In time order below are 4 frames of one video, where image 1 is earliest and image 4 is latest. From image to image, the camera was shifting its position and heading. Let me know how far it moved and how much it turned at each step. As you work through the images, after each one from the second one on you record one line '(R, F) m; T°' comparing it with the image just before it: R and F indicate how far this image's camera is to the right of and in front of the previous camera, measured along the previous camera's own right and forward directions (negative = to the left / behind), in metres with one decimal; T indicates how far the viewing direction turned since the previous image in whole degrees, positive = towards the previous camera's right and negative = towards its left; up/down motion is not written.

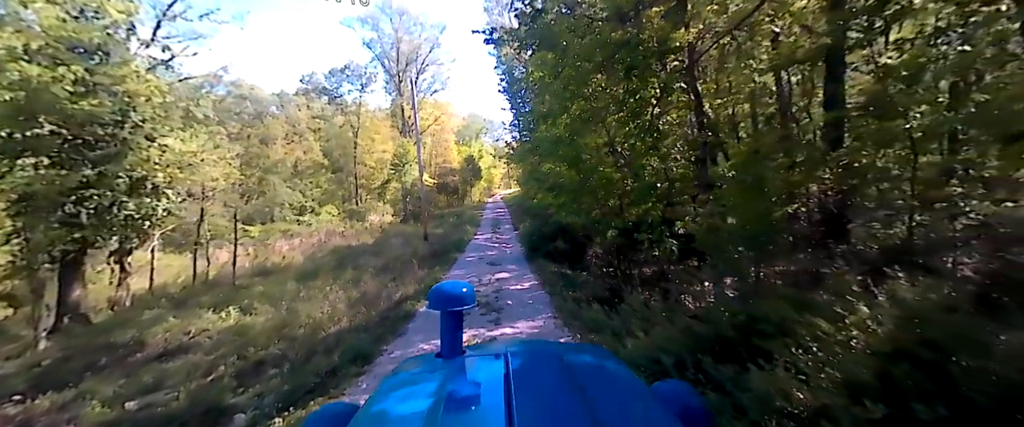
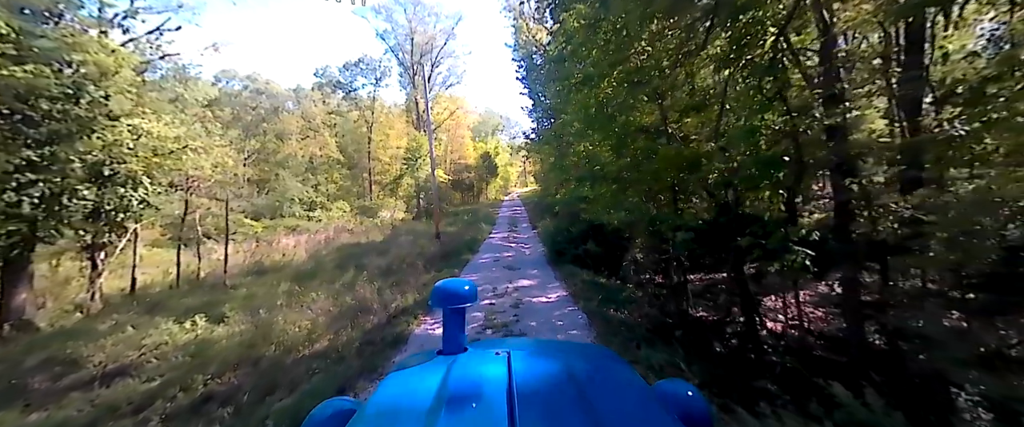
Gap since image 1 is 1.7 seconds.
(-0.1, +1.4) m; -2°
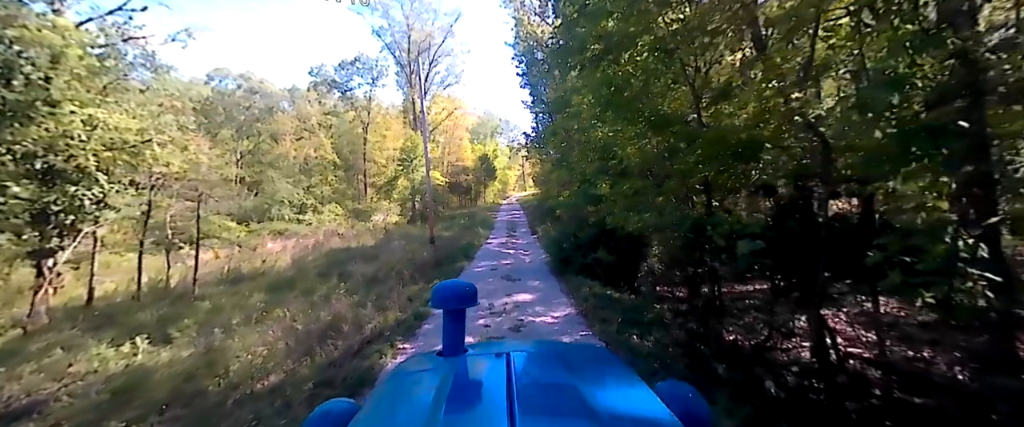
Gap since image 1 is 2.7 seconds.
(0.0, +0.9) m; 0°
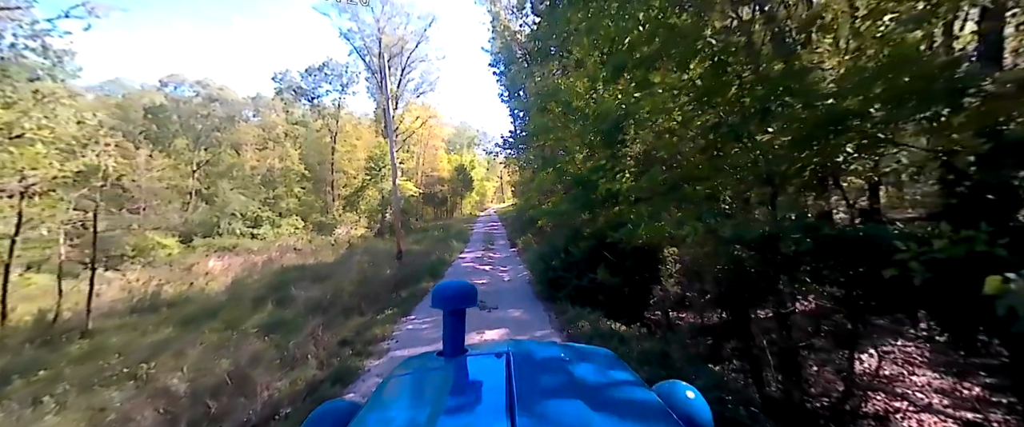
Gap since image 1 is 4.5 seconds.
(+0.1, +1.5) m; +3°
